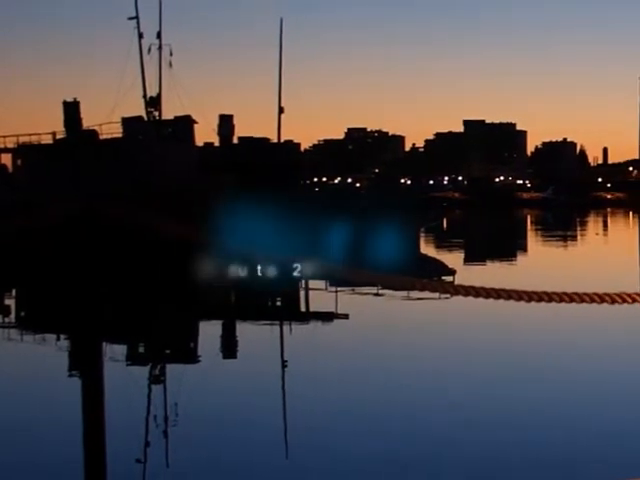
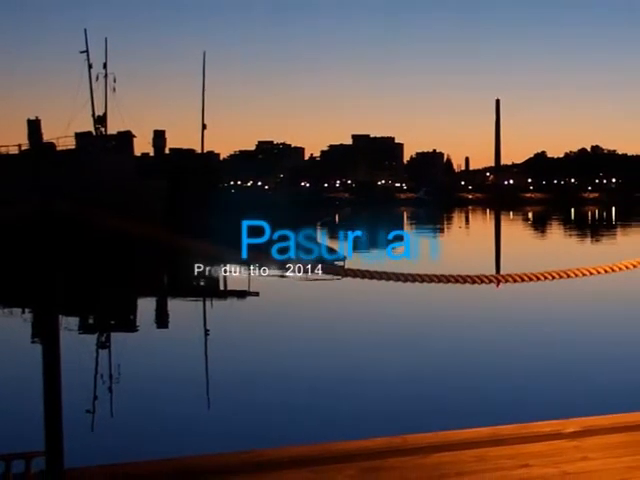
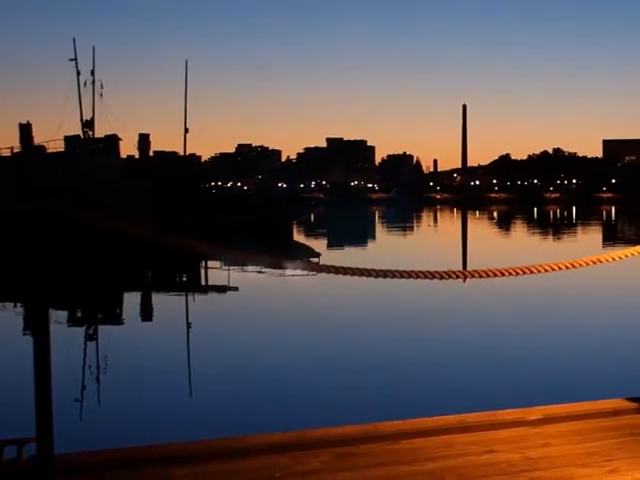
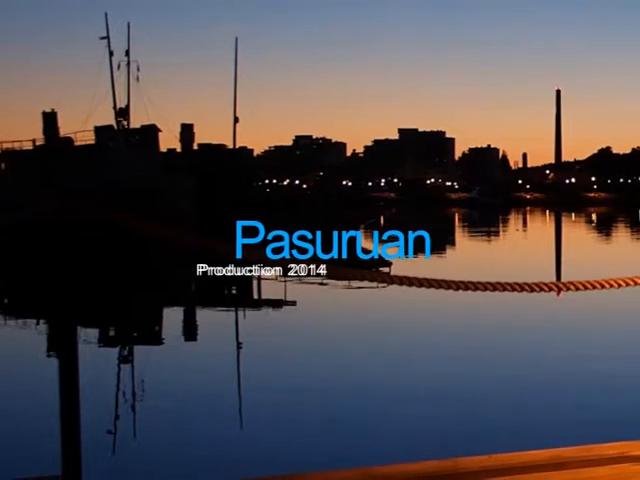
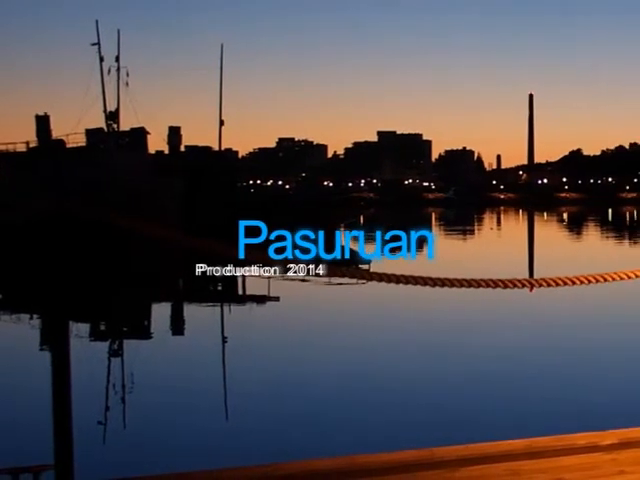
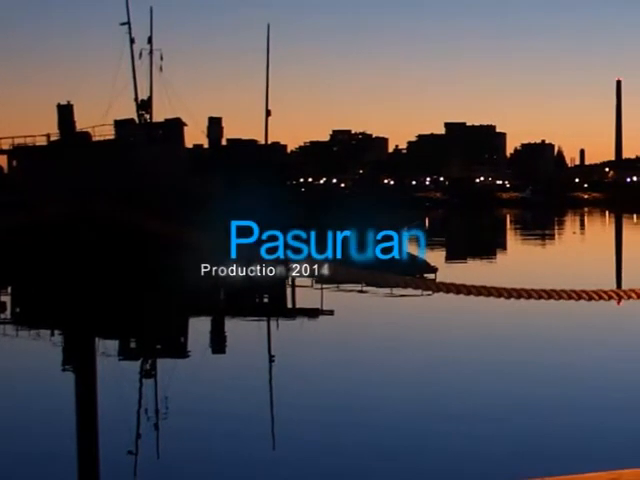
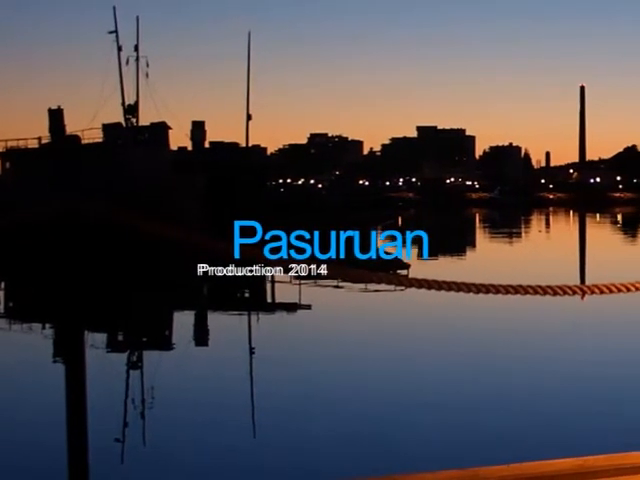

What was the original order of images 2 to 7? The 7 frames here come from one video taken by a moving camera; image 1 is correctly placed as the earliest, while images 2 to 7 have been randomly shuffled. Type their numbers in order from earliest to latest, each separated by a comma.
6, 7, 4, 5, 2, 3
